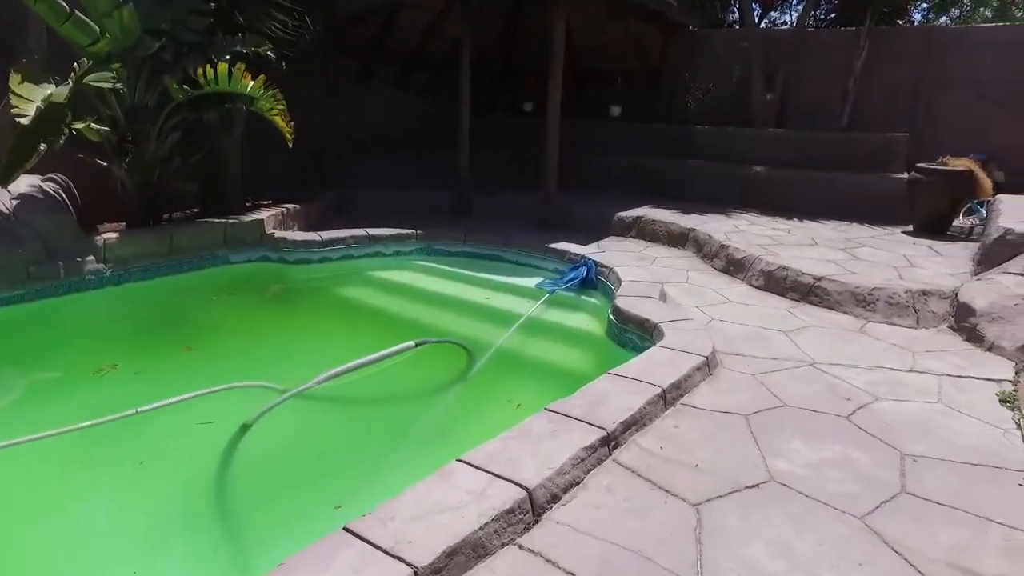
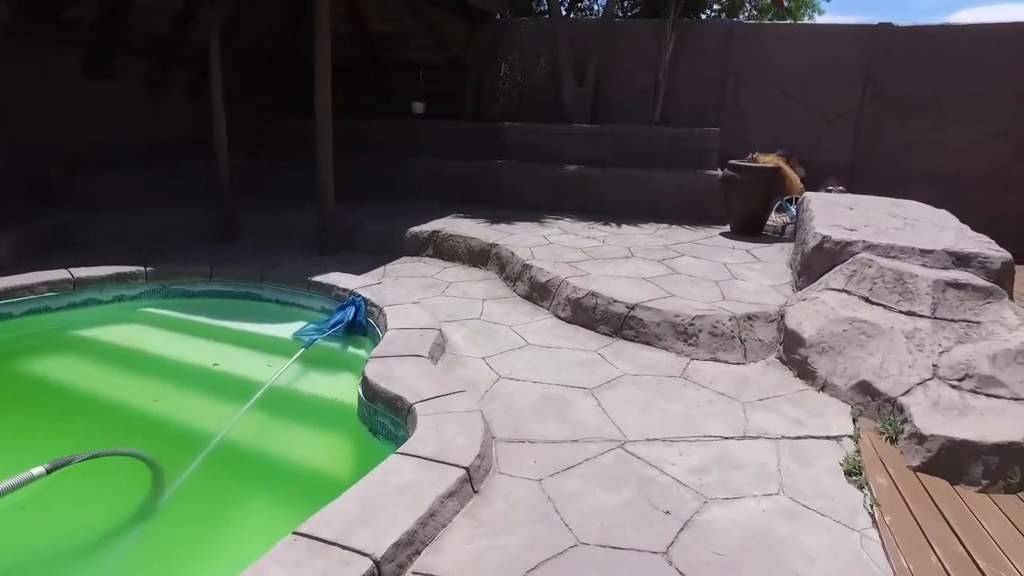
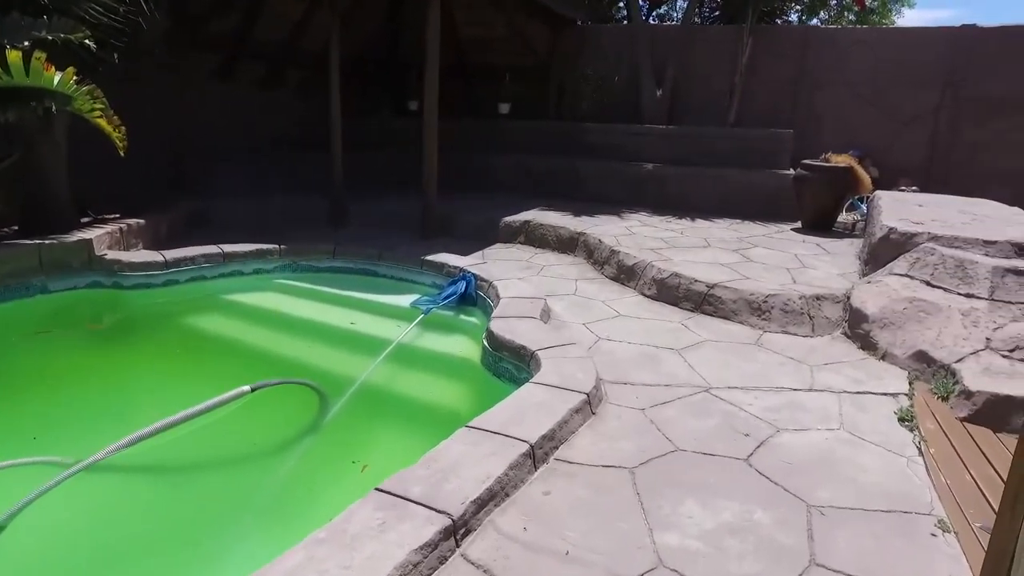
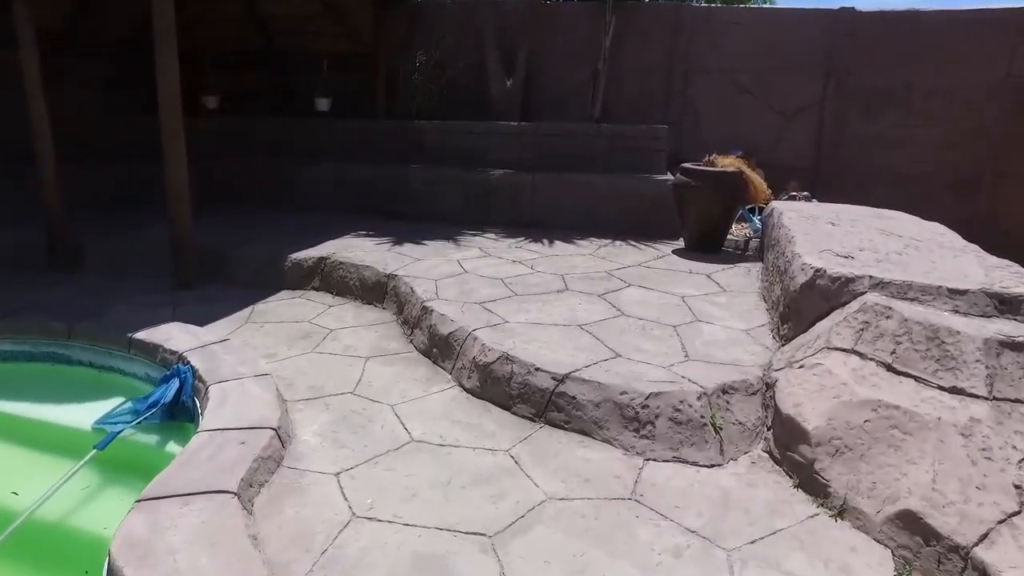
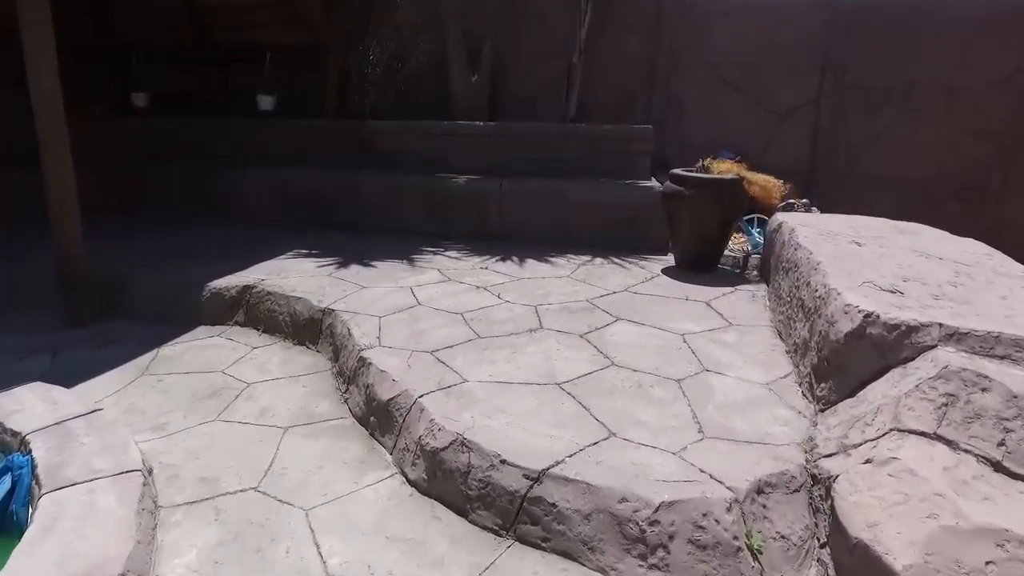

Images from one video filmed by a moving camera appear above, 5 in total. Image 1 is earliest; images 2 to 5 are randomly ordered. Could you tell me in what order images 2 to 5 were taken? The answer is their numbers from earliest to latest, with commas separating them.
3, 2, 4, 5
